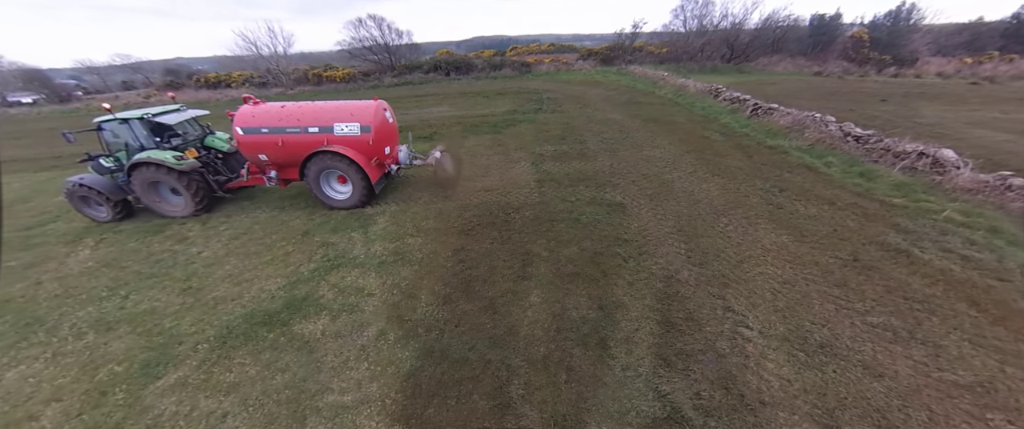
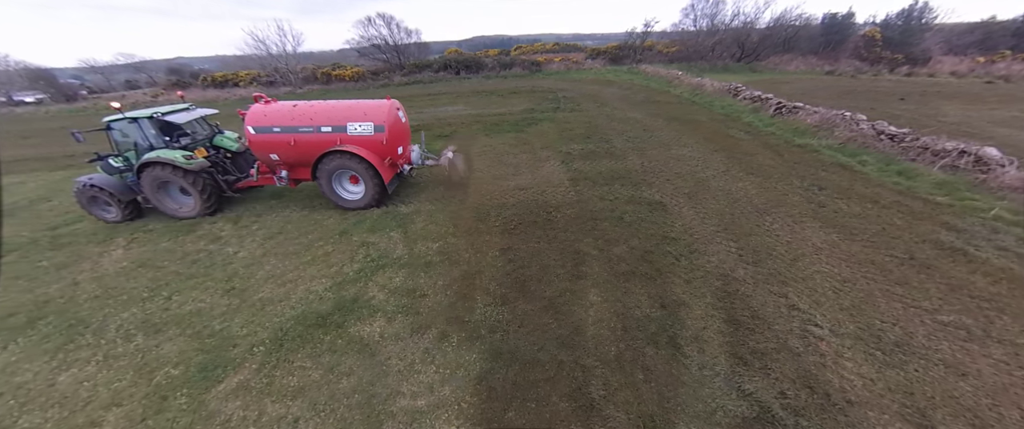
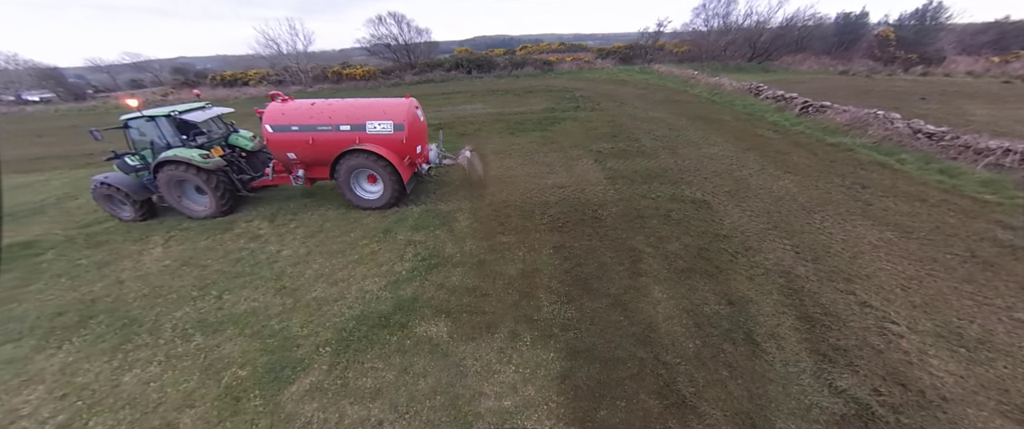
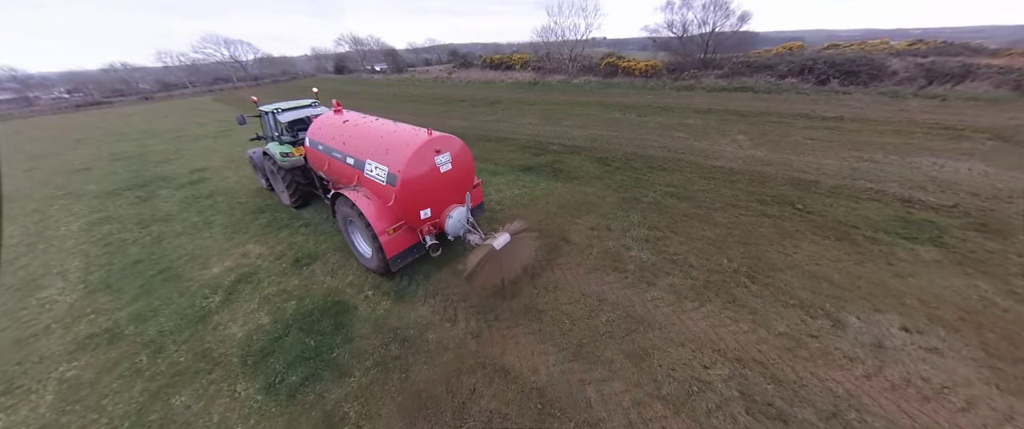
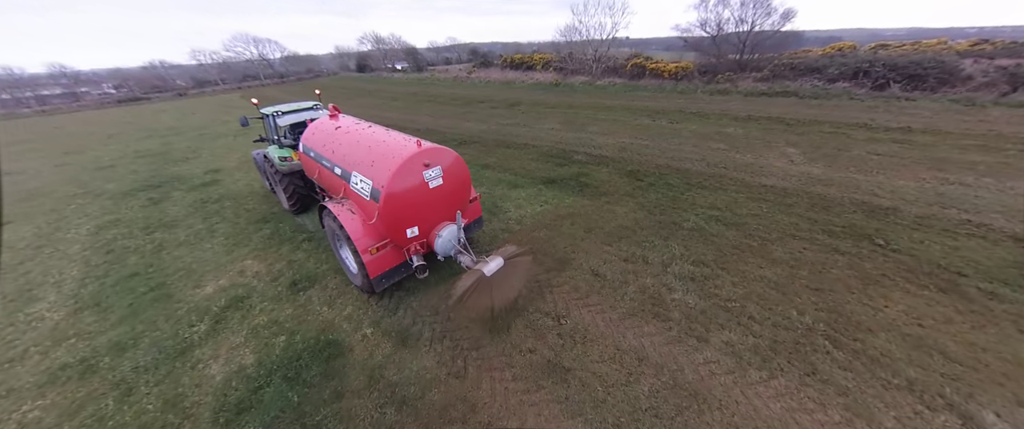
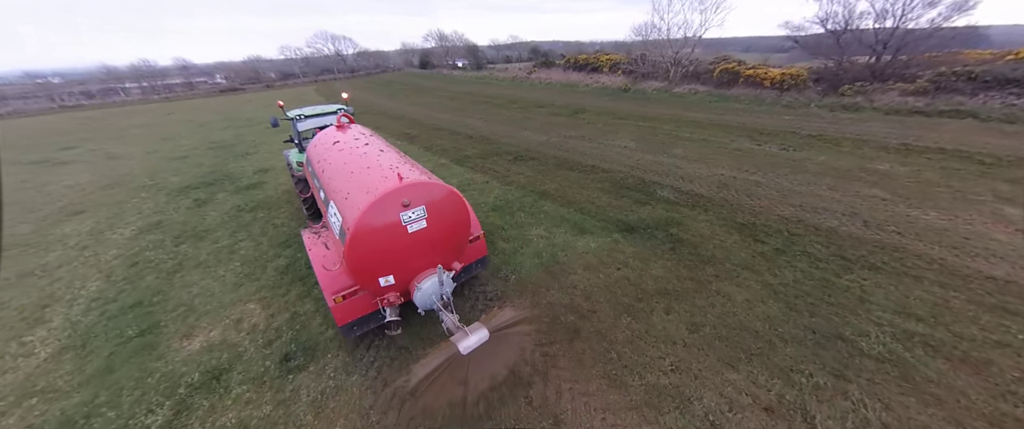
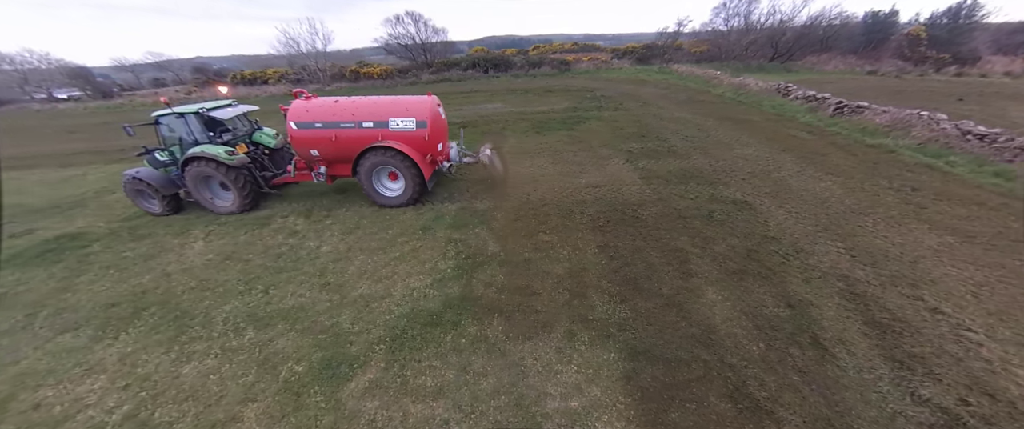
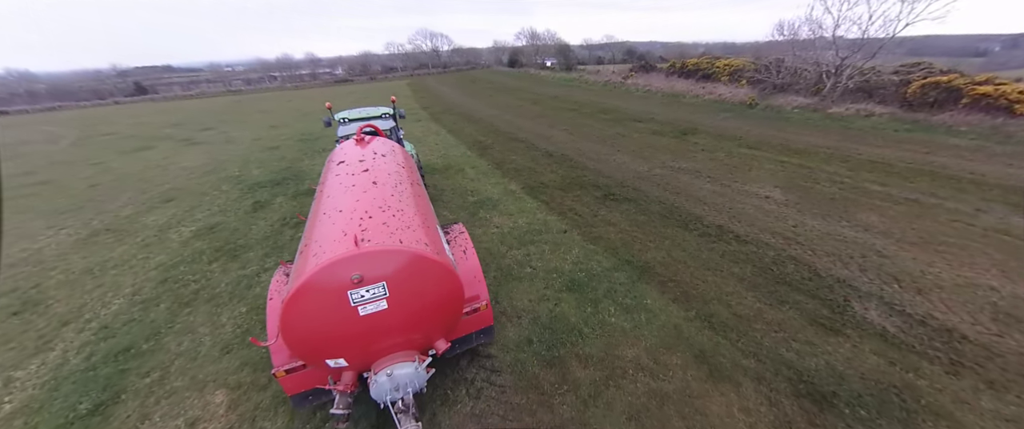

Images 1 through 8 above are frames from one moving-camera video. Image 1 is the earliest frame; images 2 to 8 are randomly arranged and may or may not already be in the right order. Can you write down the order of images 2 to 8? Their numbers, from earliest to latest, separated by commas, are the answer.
2, 3, 7, 4, 5, 6, 8
